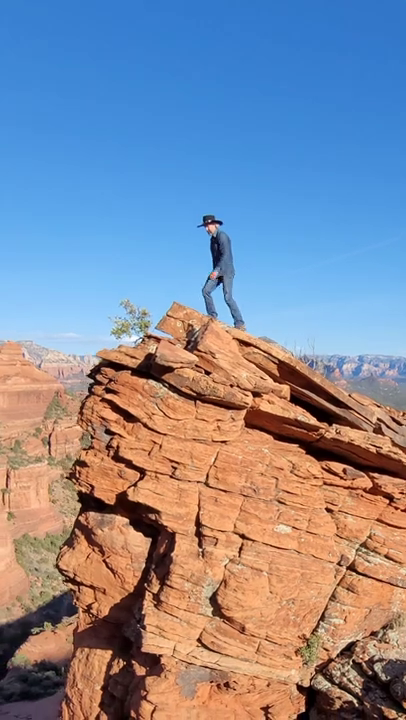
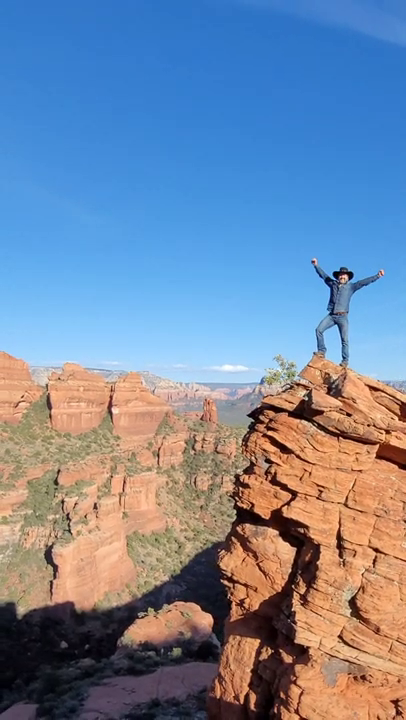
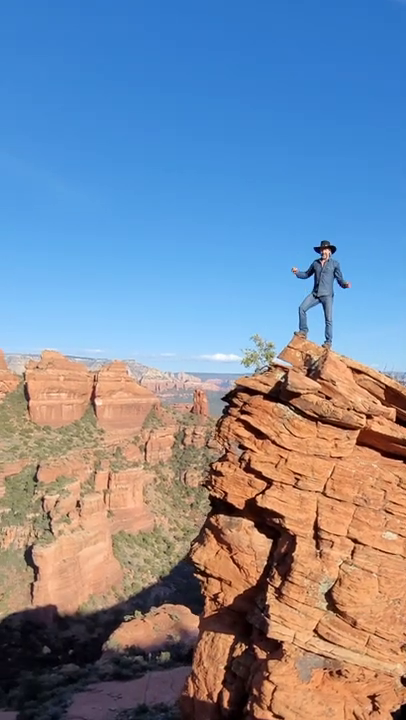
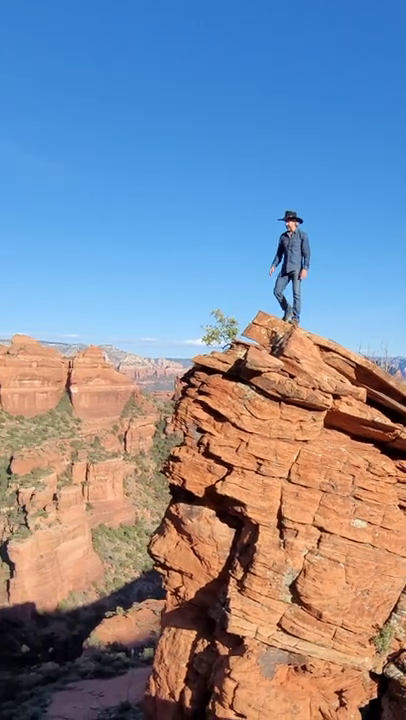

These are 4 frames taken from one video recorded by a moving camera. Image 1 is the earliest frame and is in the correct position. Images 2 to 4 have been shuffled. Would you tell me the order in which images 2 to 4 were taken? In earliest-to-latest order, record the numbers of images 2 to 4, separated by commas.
4, 3, 2
